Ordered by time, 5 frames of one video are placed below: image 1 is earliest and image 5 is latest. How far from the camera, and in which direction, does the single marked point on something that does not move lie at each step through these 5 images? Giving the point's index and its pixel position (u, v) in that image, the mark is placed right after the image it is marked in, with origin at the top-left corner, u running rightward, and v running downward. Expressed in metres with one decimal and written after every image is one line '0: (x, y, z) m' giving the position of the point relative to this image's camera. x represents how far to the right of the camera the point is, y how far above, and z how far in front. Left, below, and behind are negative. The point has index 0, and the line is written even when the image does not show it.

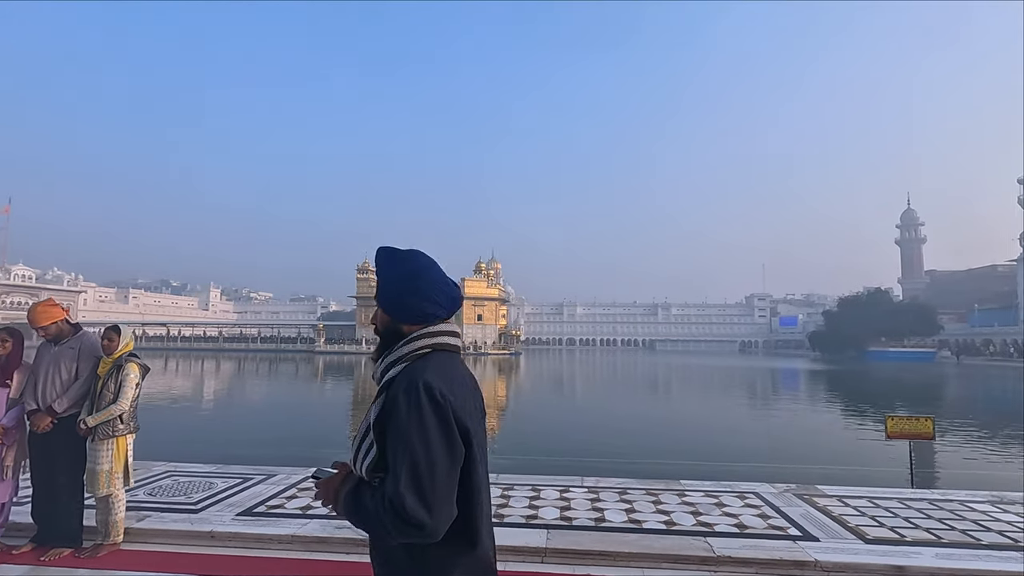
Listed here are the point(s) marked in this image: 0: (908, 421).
0: (+2.6, -0.9, +3.7) m
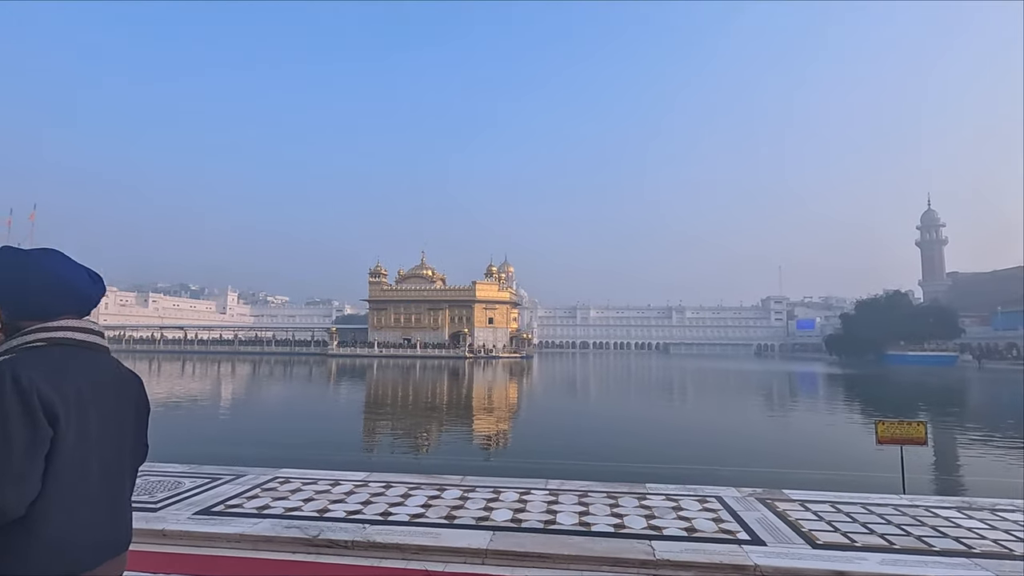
0: (+2.5, -0.9, +3.6) m
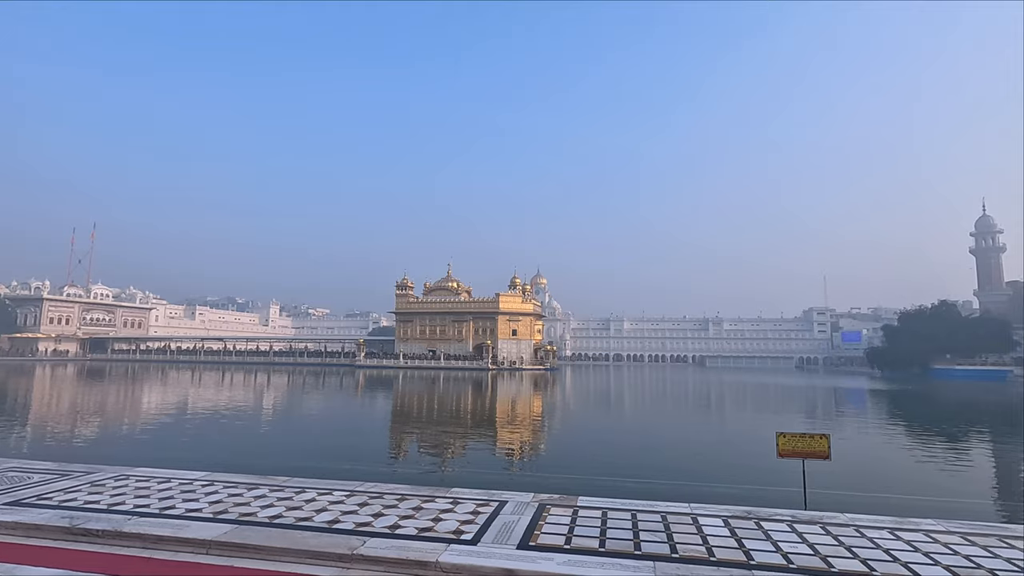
0: (+1.8, -0.9, +3.6) m
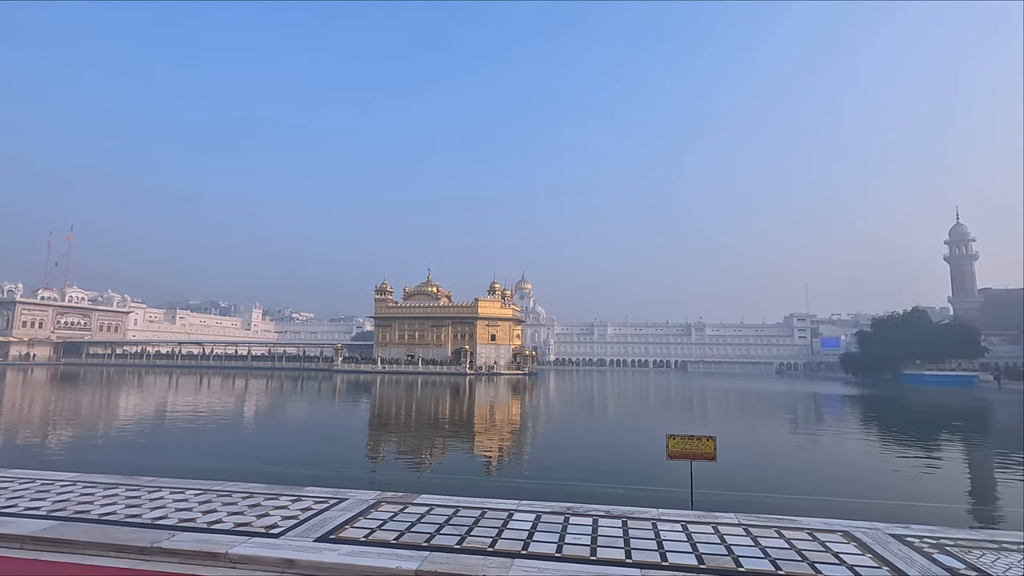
0: (+1.2, -1.0, +3.7) m
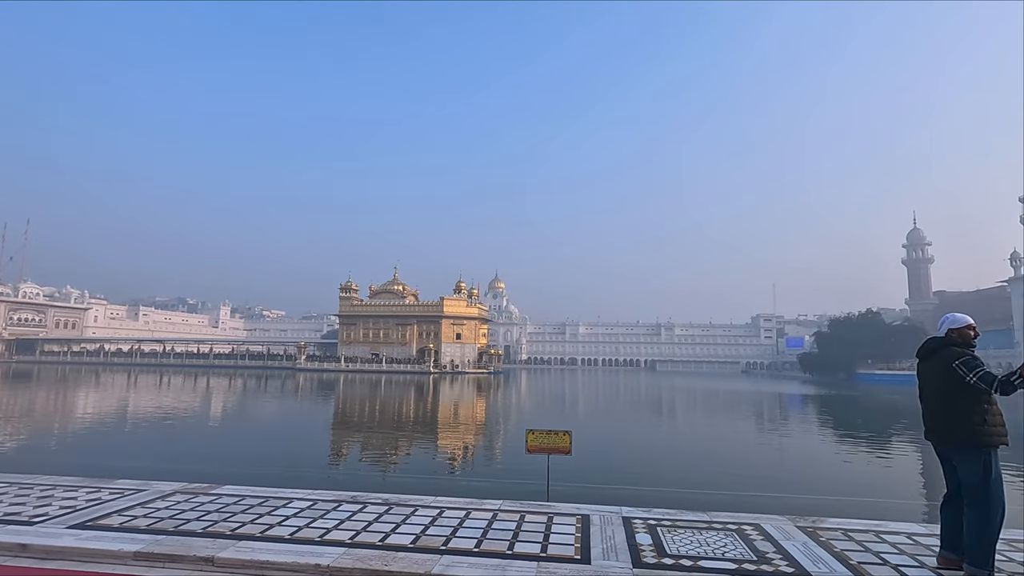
0: (+0.3, -1.0, +3.9) m
